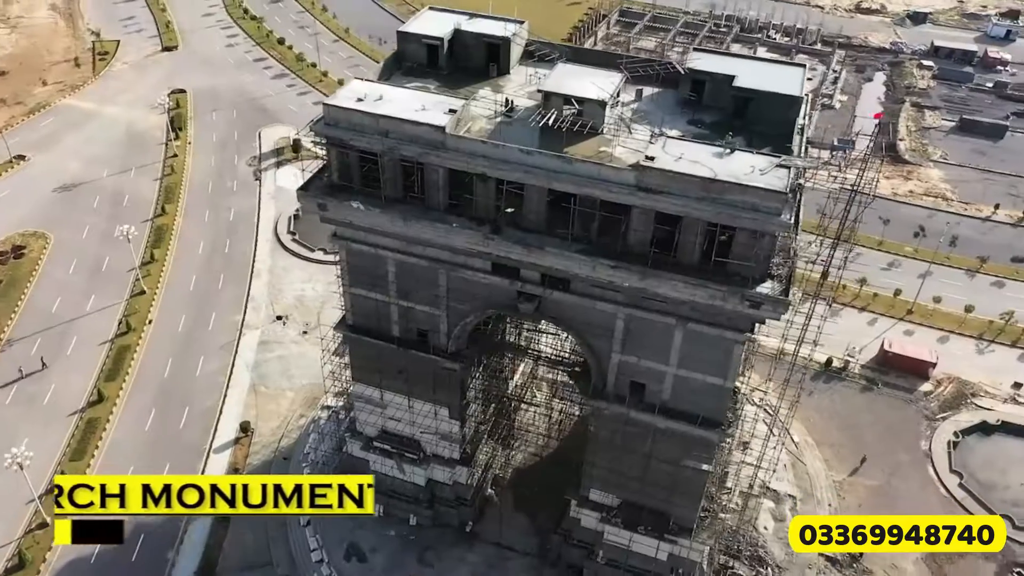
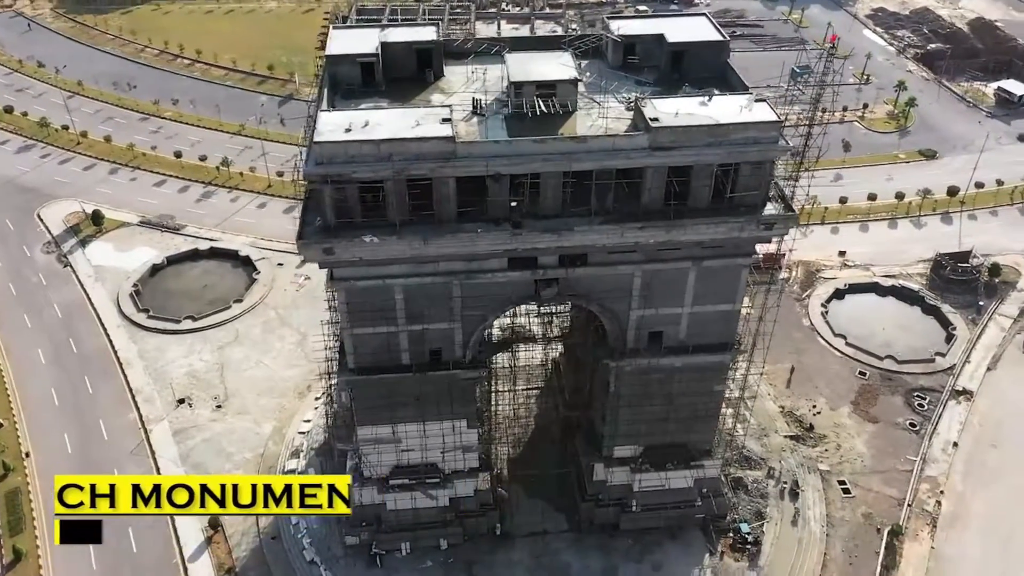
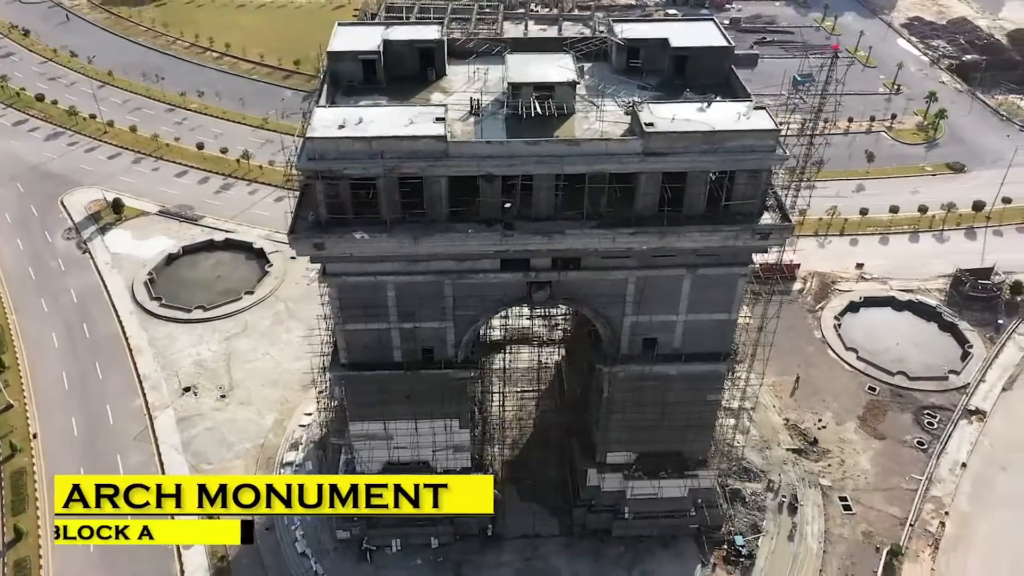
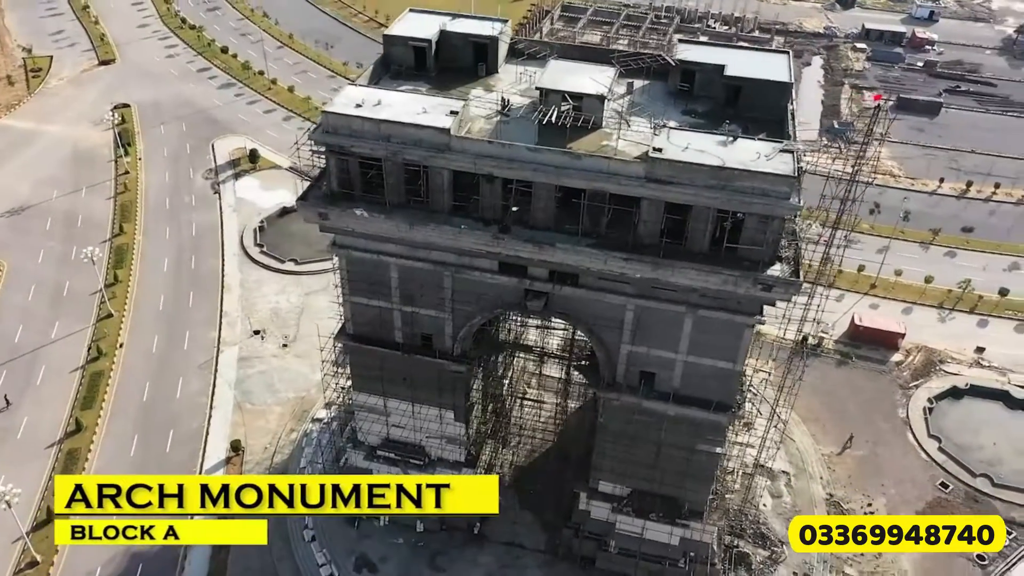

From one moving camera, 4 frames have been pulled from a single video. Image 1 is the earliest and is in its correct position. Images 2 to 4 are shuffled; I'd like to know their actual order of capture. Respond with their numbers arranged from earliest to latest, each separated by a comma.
4, 3, 2
